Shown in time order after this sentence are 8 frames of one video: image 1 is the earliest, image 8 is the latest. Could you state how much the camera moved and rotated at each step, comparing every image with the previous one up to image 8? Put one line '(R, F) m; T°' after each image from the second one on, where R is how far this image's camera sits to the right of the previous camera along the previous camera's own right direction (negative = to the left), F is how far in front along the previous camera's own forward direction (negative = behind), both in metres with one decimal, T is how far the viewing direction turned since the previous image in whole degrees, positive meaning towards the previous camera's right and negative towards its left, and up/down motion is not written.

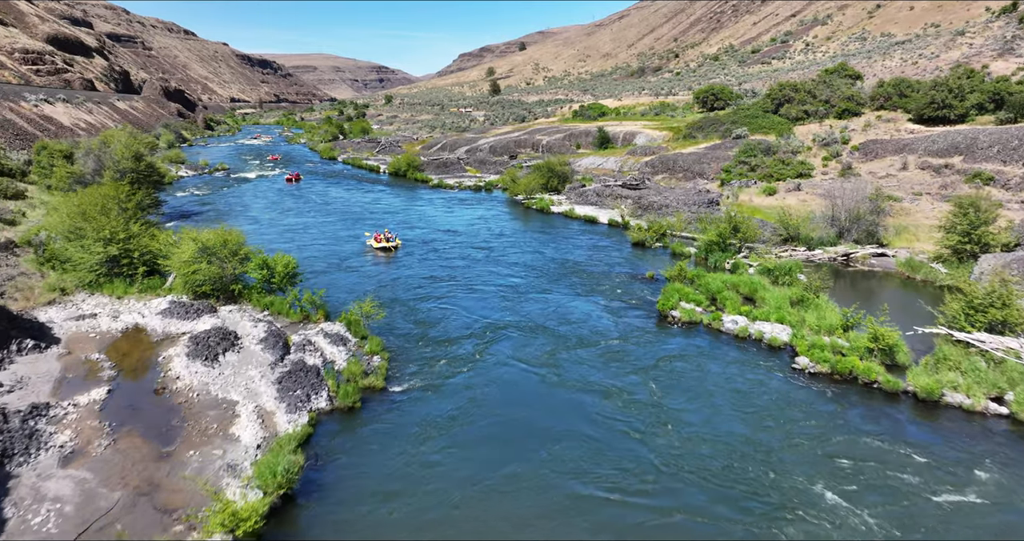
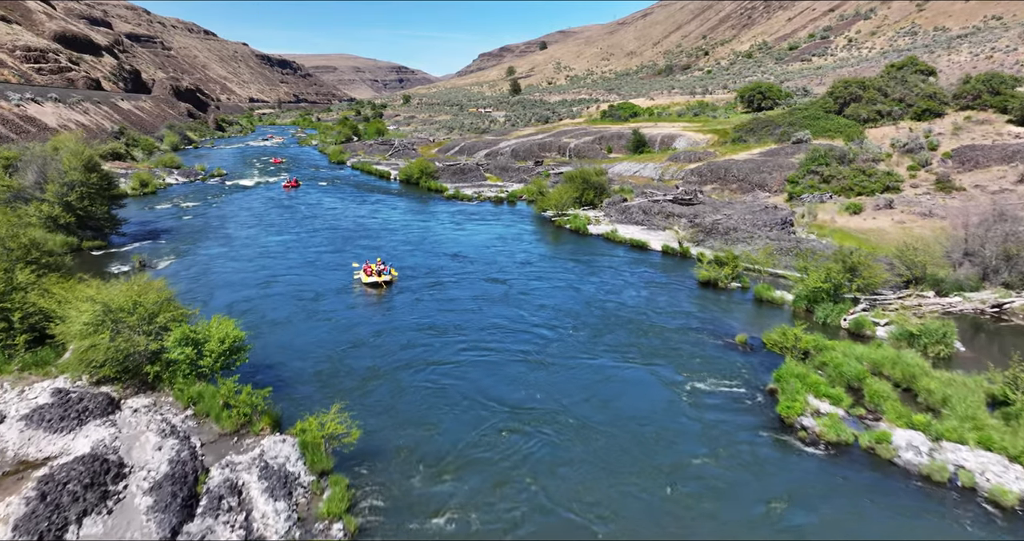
(-0.5, +6.1) m; -1°
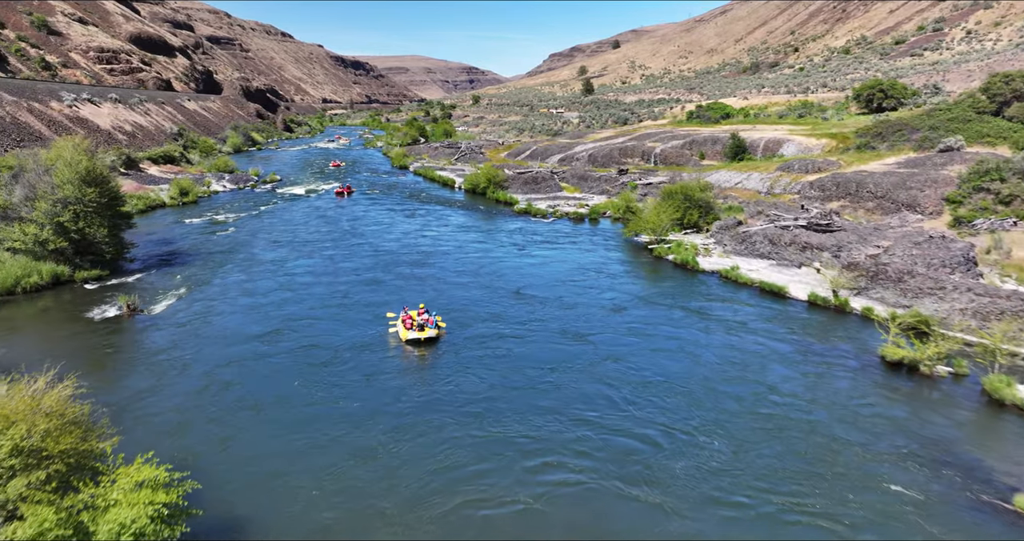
(-0.8, +6.2) m; -5°
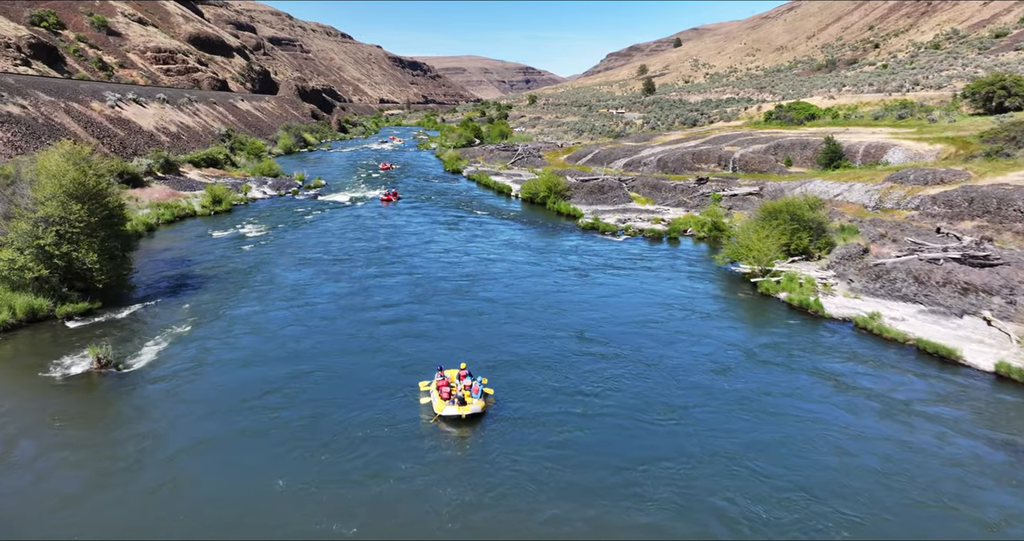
(-0.5, +4.6) m; -4°
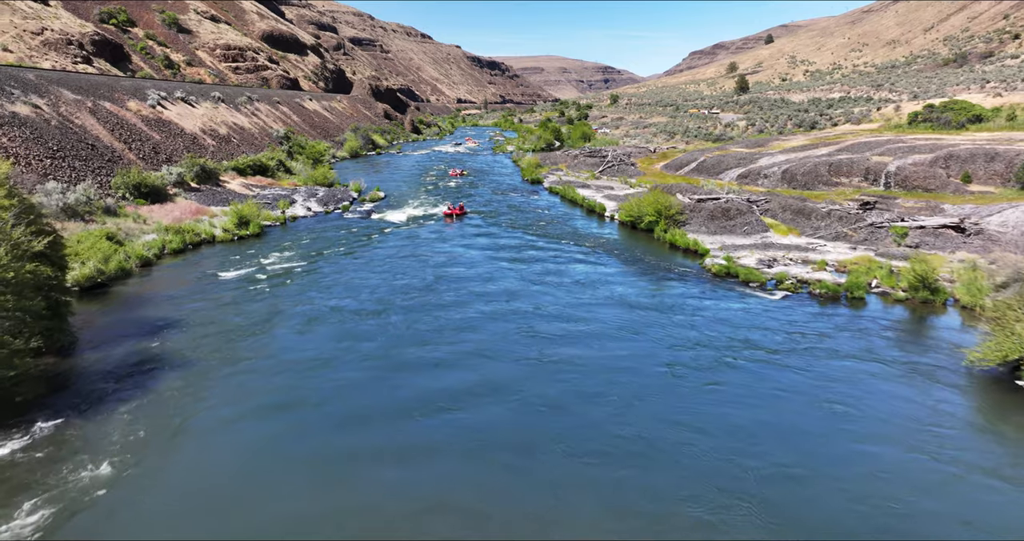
(-1.0, +8.6) m; -6°
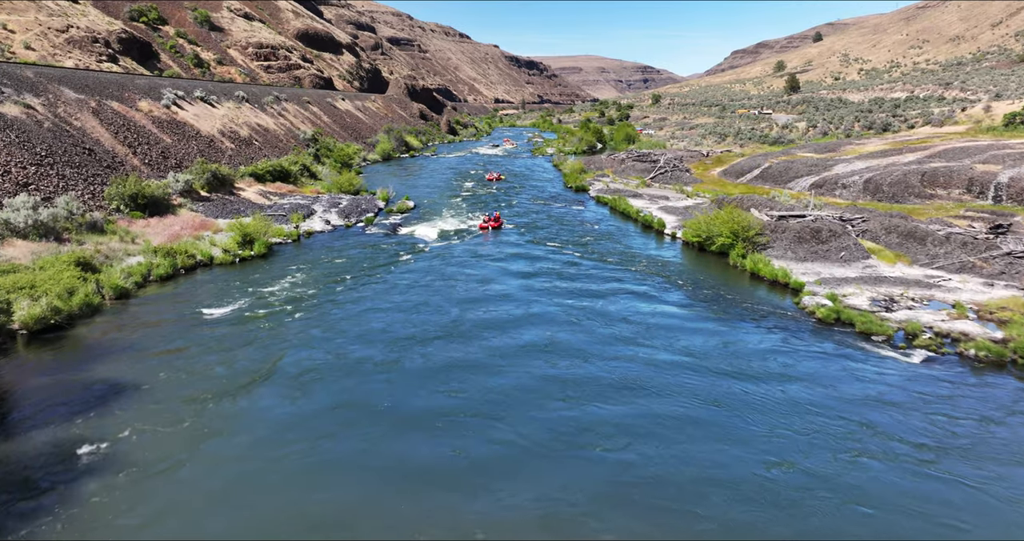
(-0.4, +4.7) m; -3°
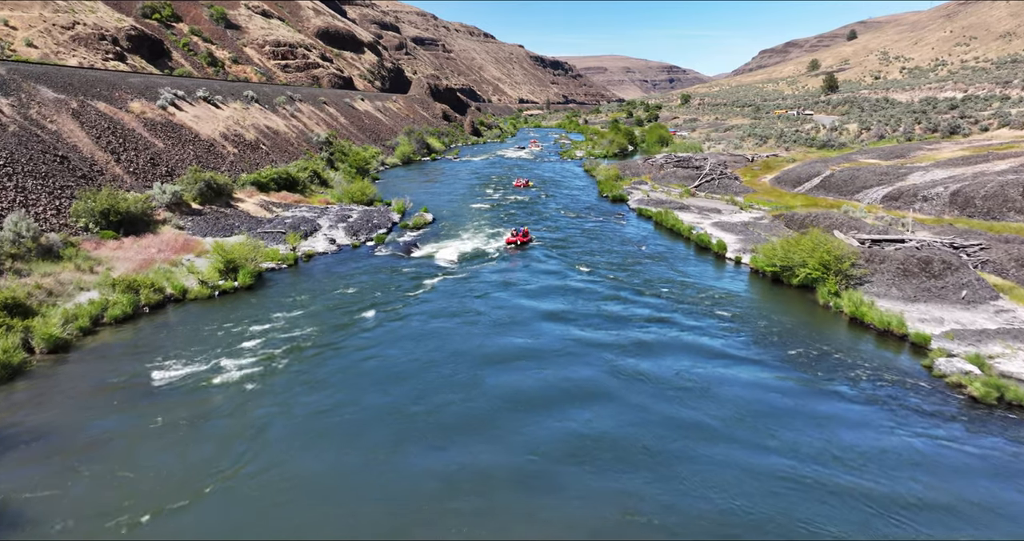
(-0.4, +4.7) m; -2°
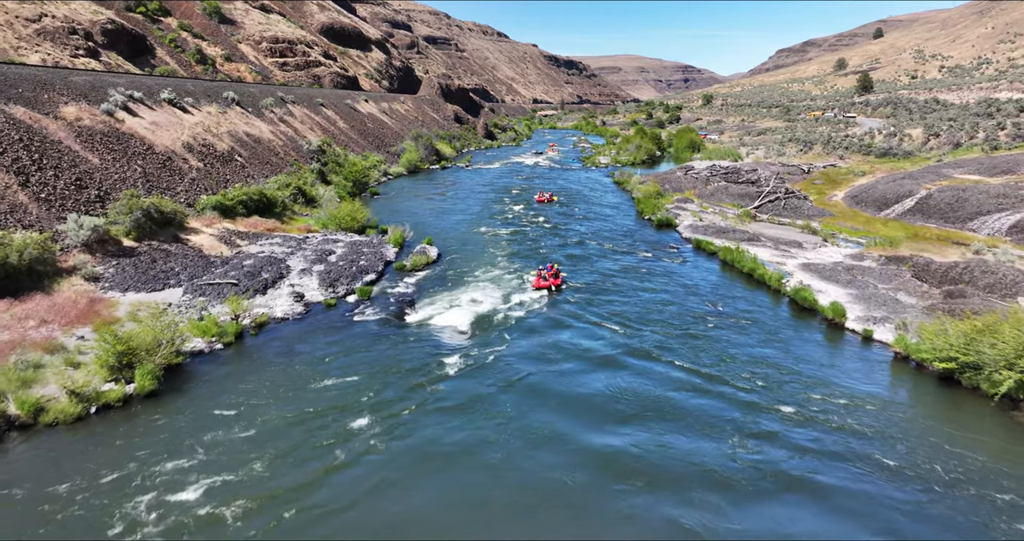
(-0.6, +7.8) m; -1°
